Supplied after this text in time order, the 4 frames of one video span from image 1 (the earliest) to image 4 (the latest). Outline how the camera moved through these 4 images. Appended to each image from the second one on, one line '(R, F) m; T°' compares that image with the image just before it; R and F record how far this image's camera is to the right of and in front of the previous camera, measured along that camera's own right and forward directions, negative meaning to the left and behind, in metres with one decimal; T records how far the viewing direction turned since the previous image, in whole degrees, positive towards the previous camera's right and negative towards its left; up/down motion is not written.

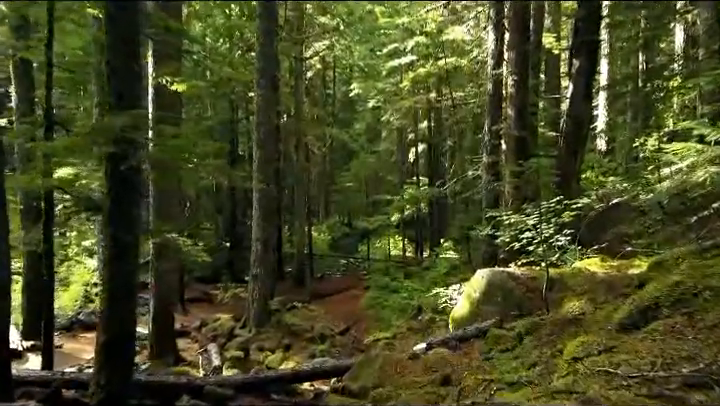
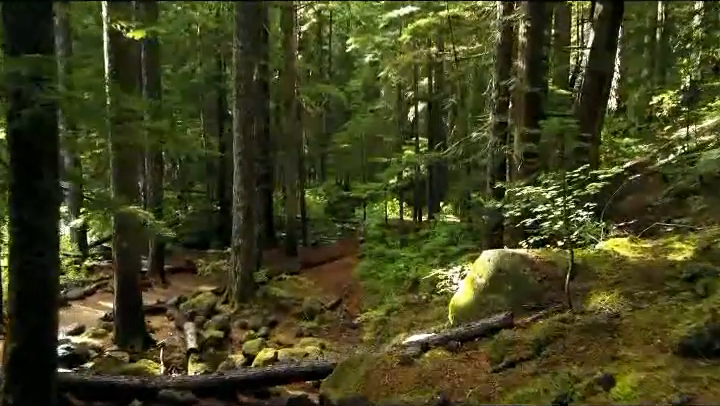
(+0.2, +1.3) m; 0°
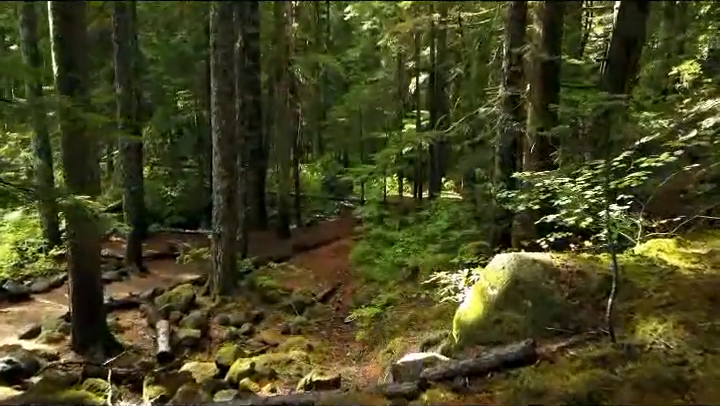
(+0.2, +1.3) m; 0°
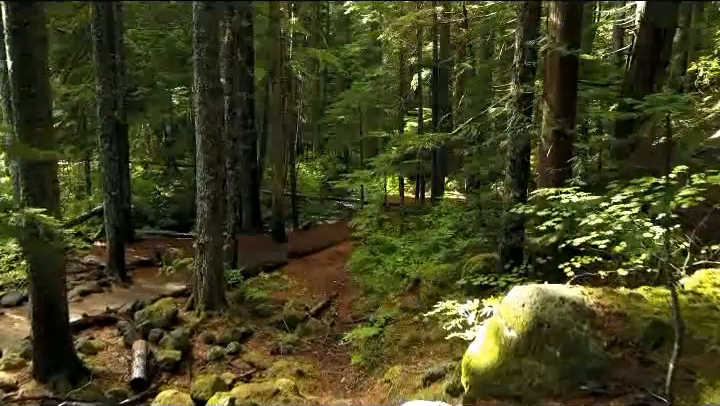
(+0.1, +0.9) m; 0°
